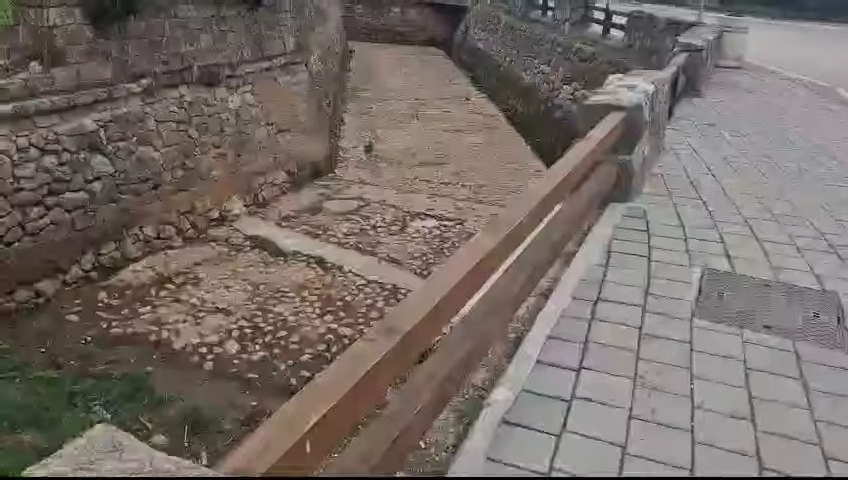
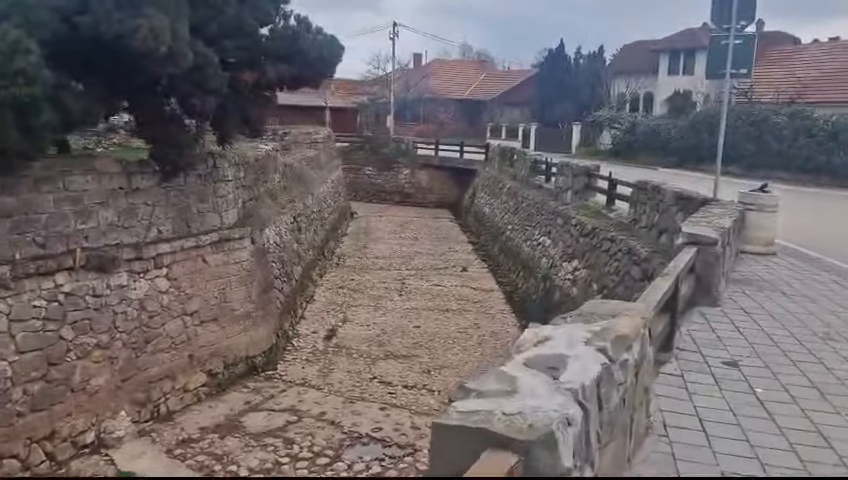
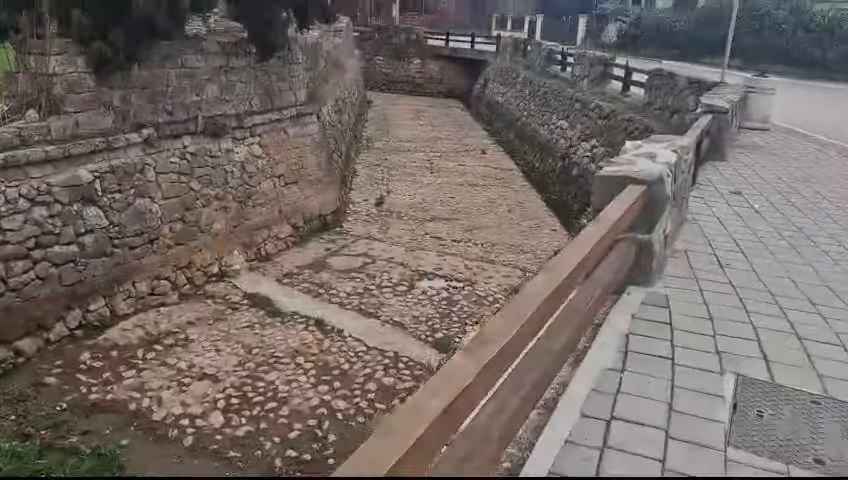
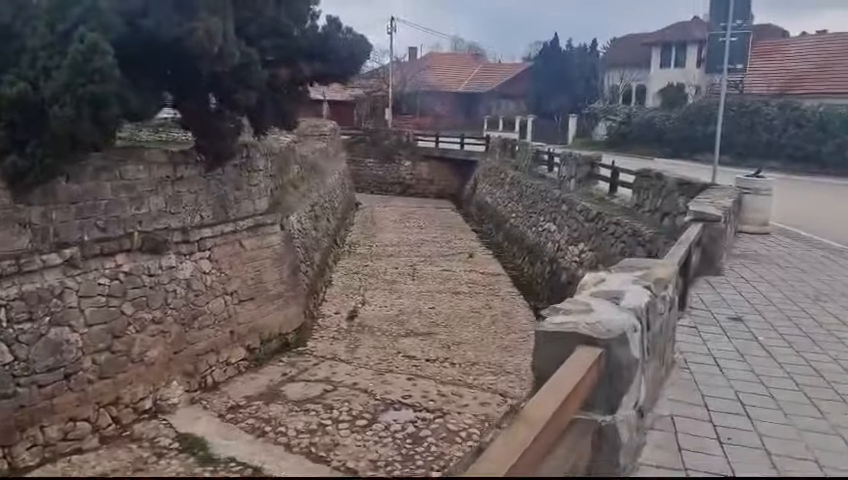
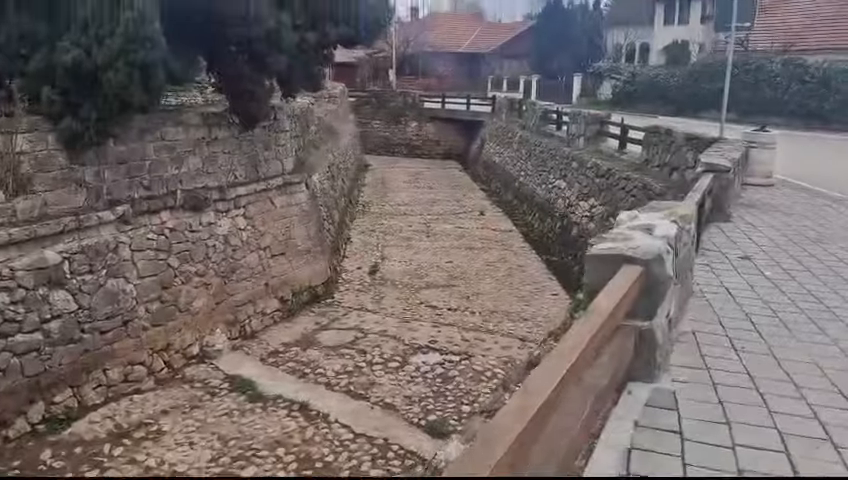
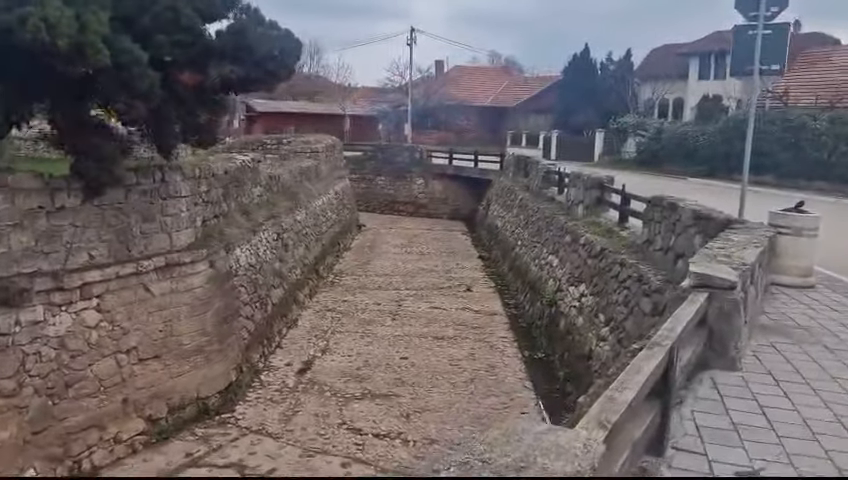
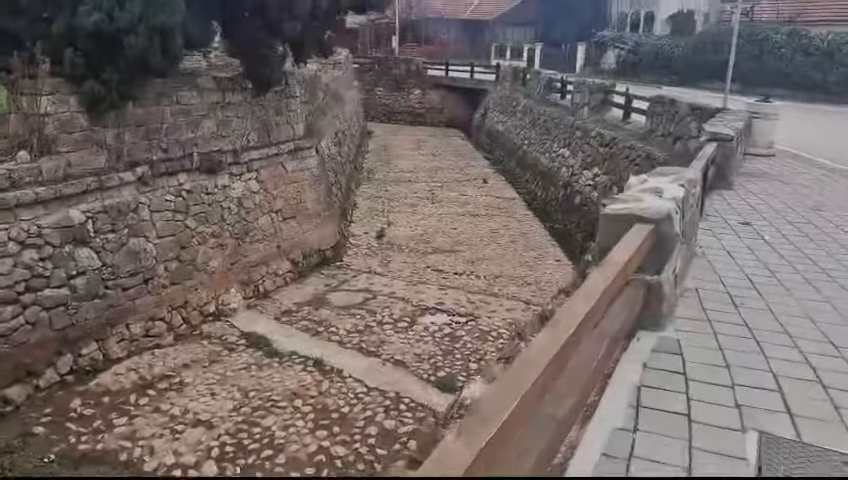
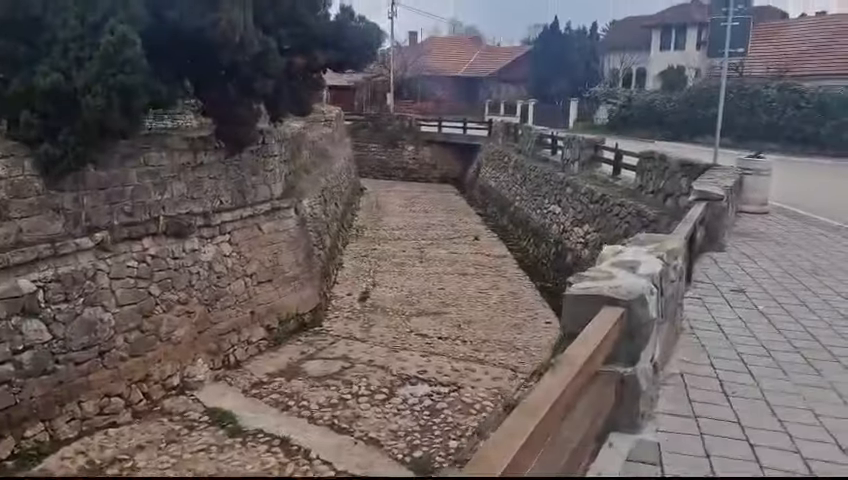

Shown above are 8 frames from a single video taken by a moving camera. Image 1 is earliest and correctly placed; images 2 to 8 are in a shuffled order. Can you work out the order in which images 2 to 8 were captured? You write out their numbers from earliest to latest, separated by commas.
3, 7, 5, 8, 4, 2, 6
